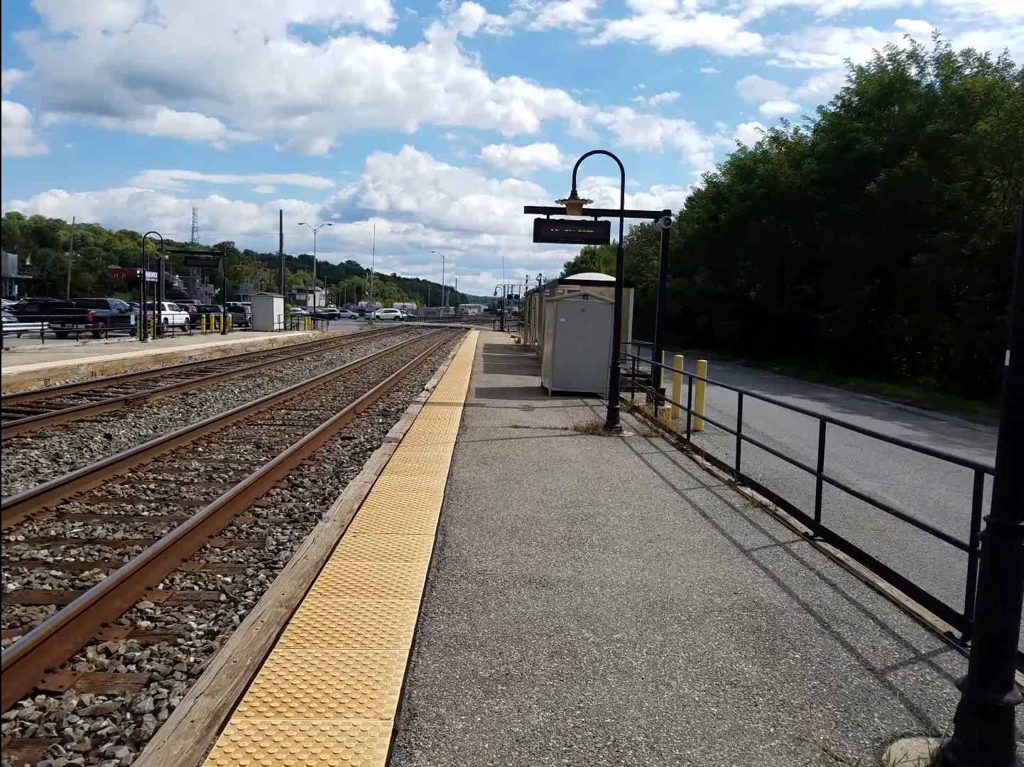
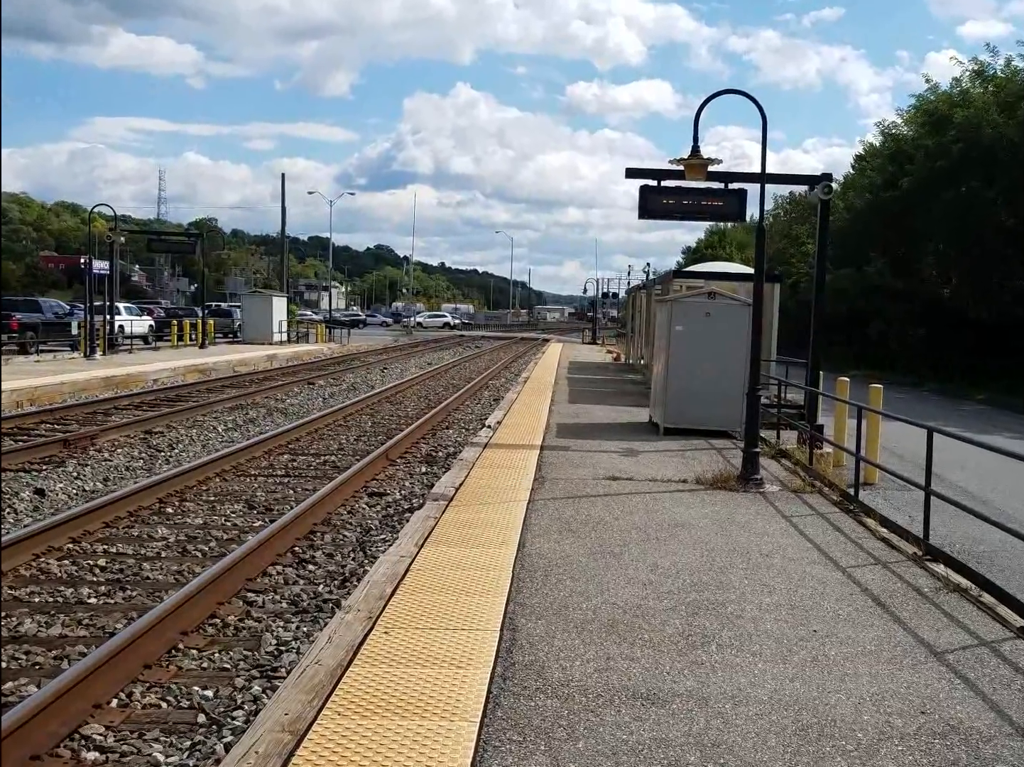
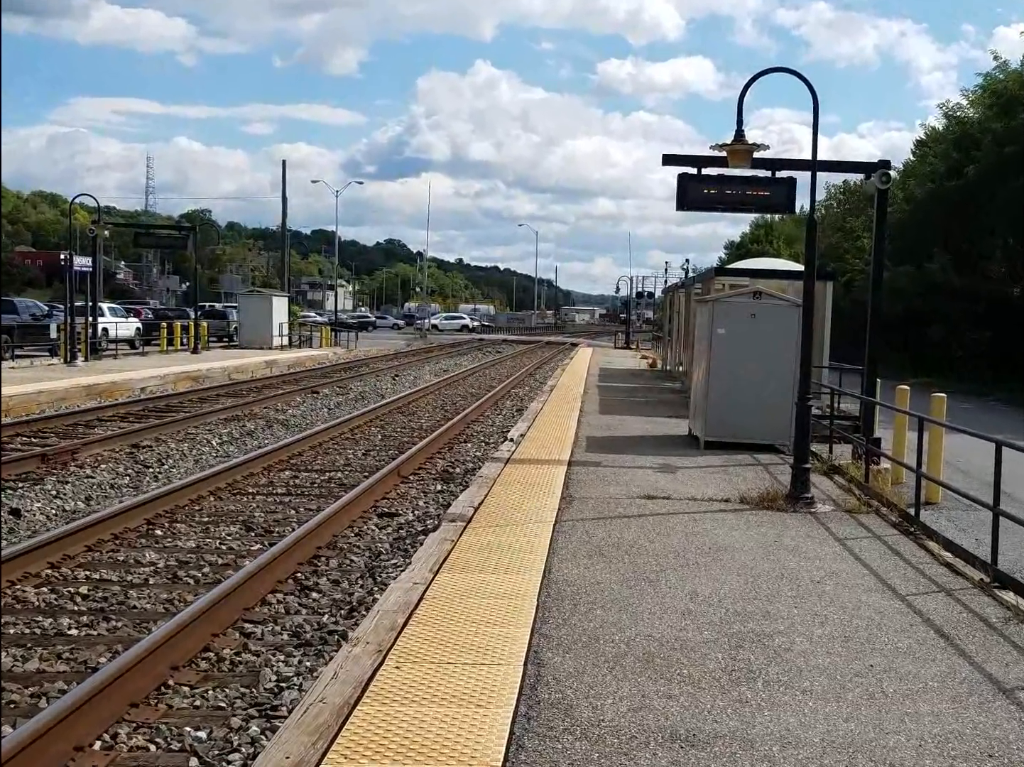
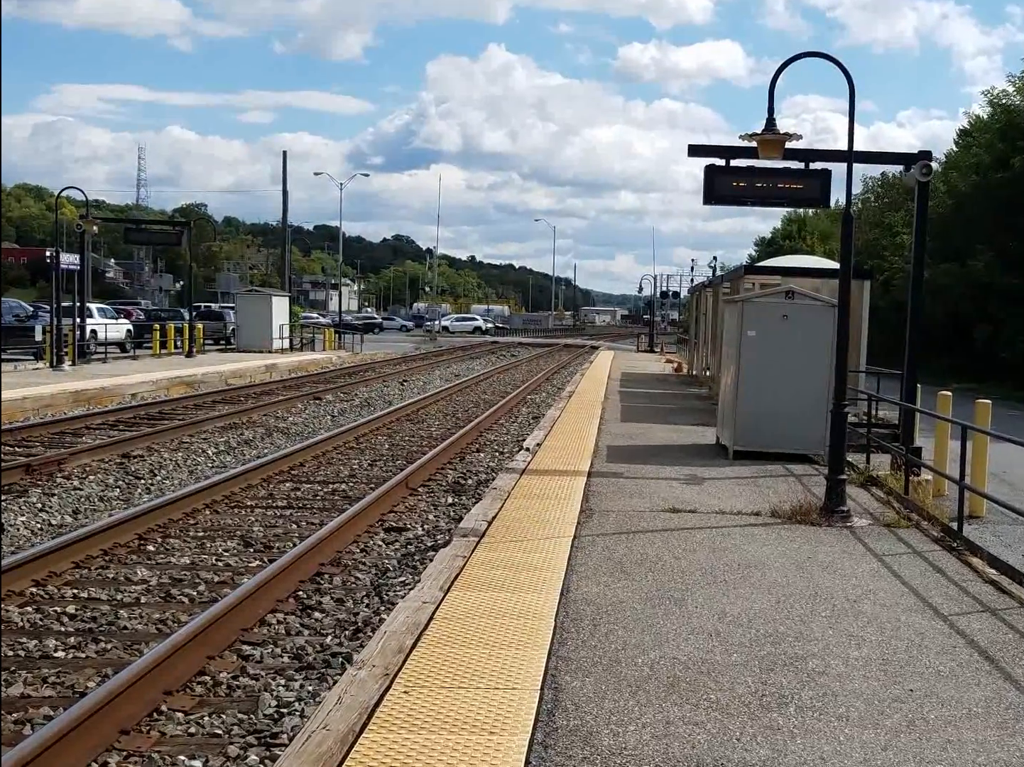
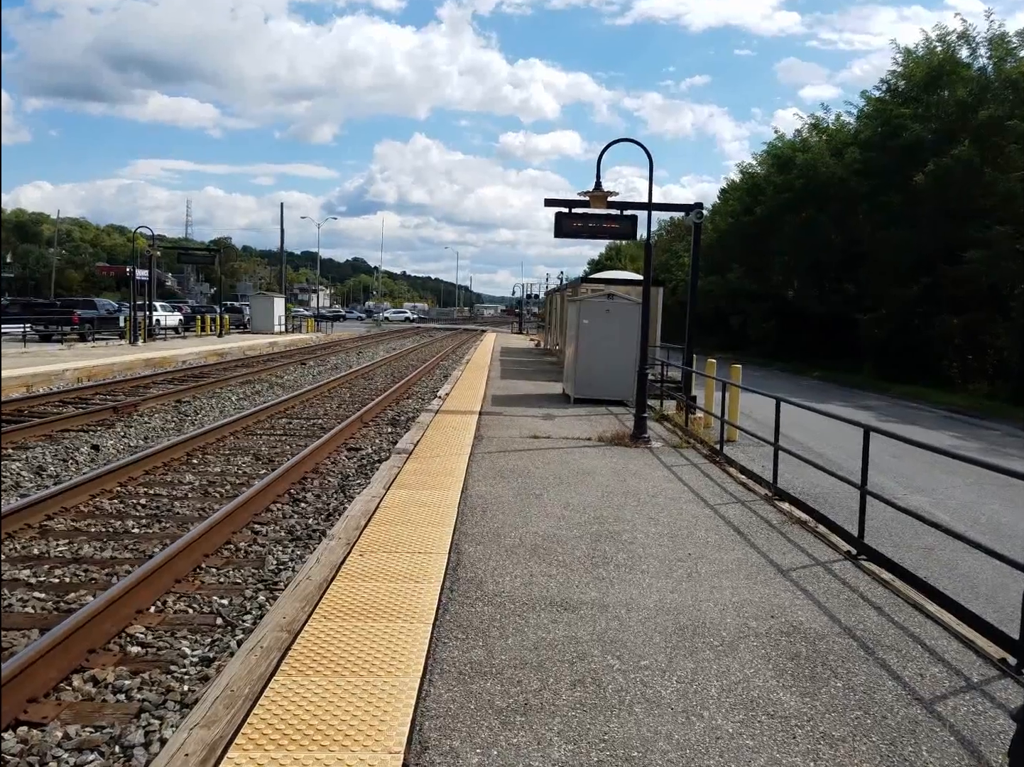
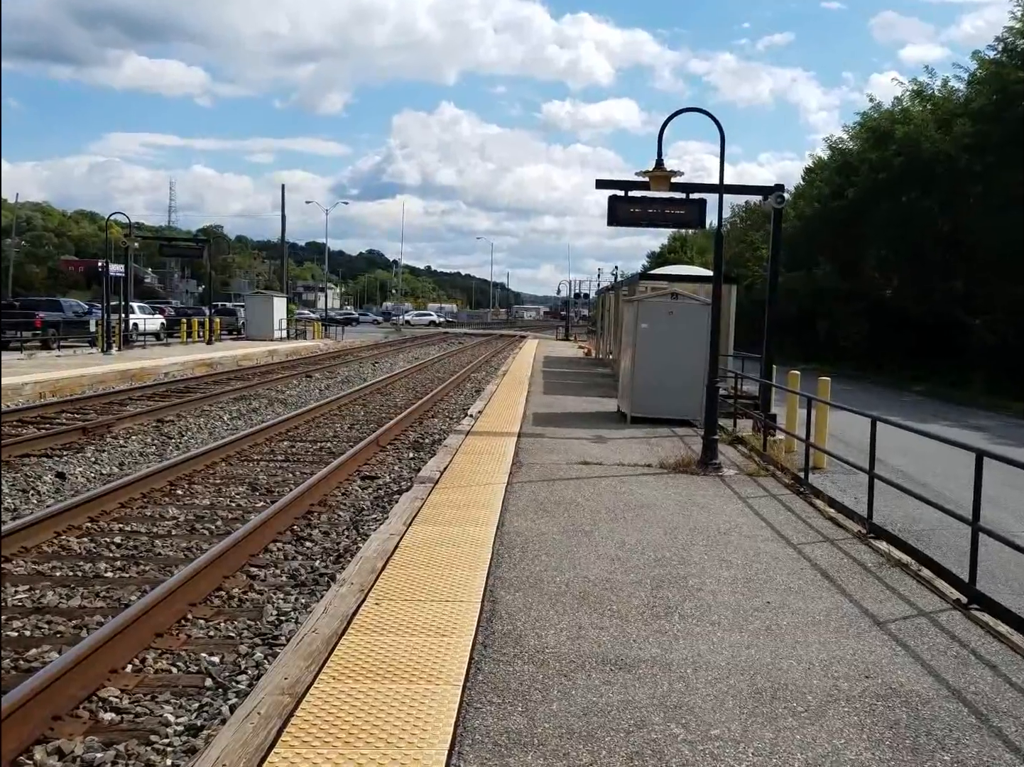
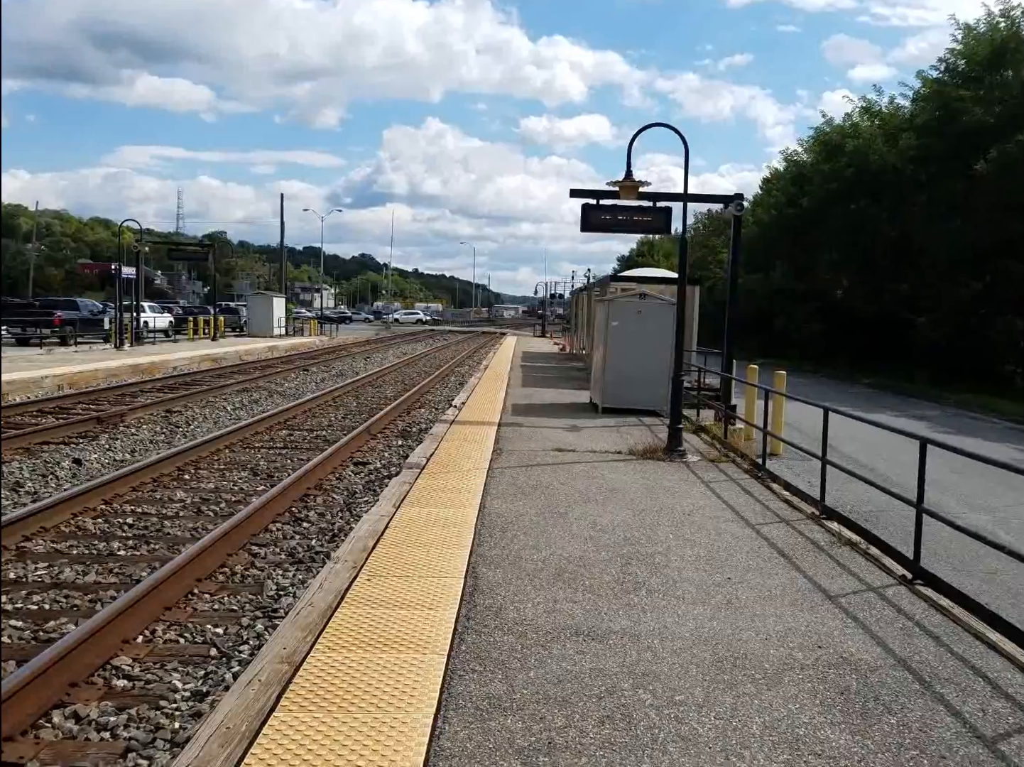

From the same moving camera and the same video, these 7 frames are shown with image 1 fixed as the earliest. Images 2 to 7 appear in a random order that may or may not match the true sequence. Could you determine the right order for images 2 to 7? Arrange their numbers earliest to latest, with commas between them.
5, 7, 6, 2, 3, 4
